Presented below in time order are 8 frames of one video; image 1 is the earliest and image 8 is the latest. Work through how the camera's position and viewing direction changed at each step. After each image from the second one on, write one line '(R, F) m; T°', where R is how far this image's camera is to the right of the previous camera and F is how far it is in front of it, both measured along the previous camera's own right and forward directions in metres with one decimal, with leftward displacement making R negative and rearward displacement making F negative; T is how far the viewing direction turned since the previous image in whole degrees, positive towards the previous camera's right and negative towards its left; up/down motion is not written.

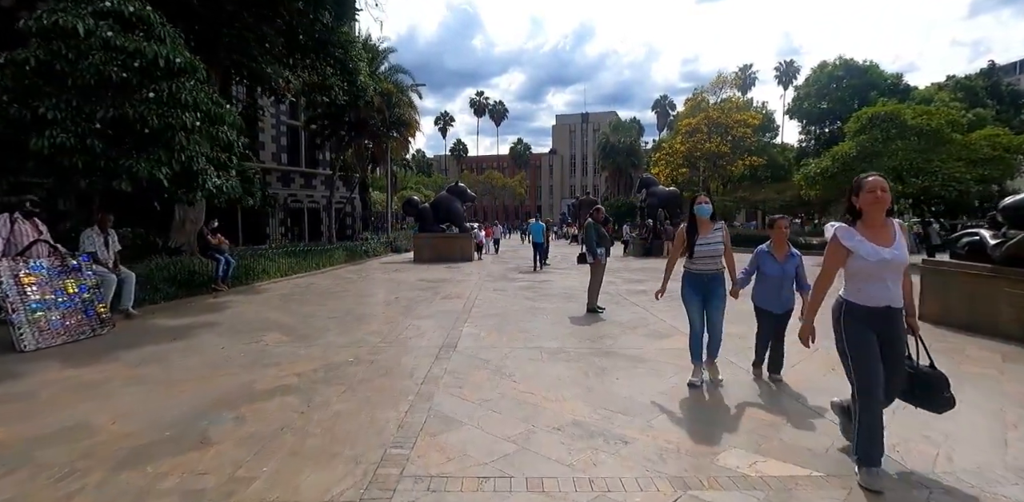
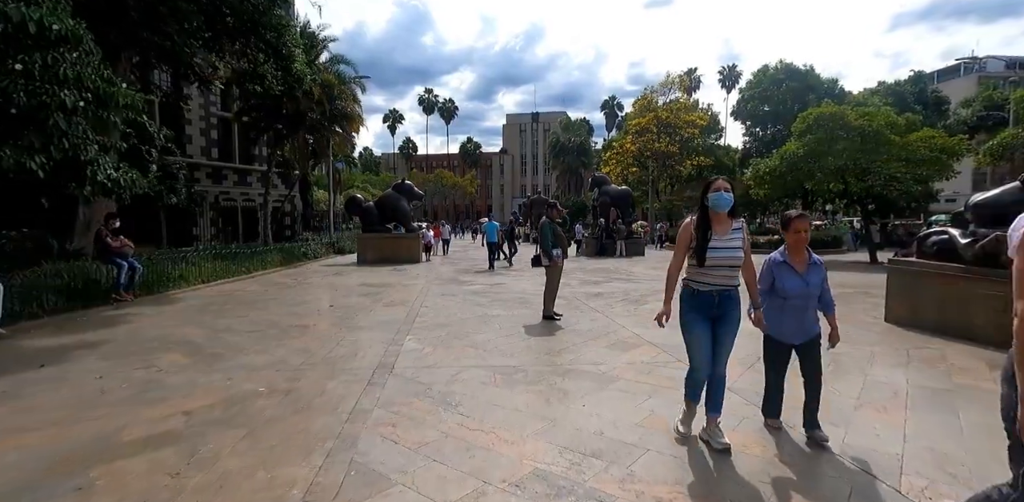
(0.0, +0.8) m; +5°
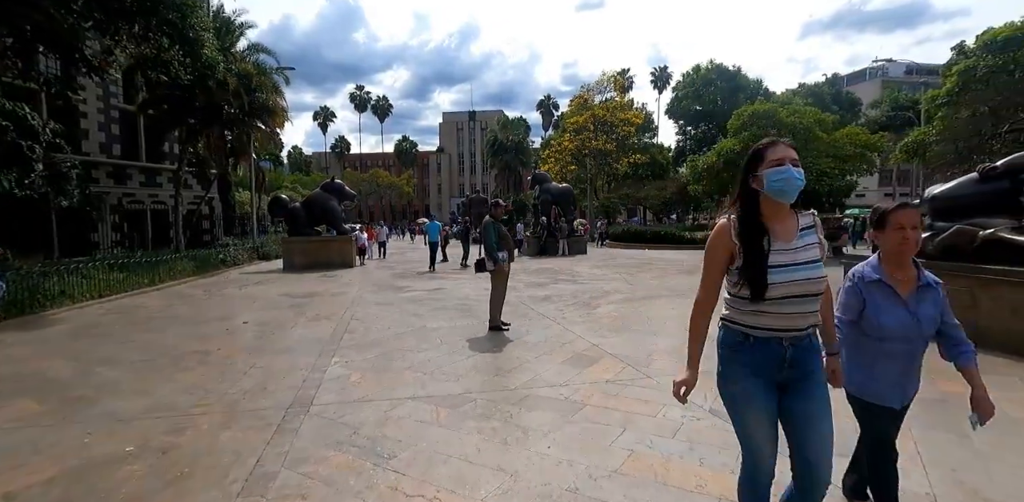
(0.0, +0.8) m; +6°
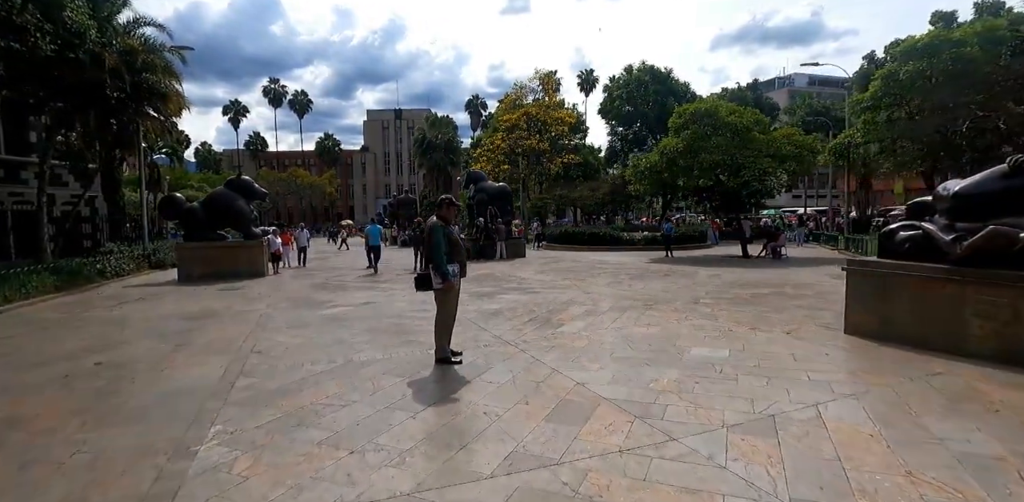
(-0.3, +1.6) m; +8°
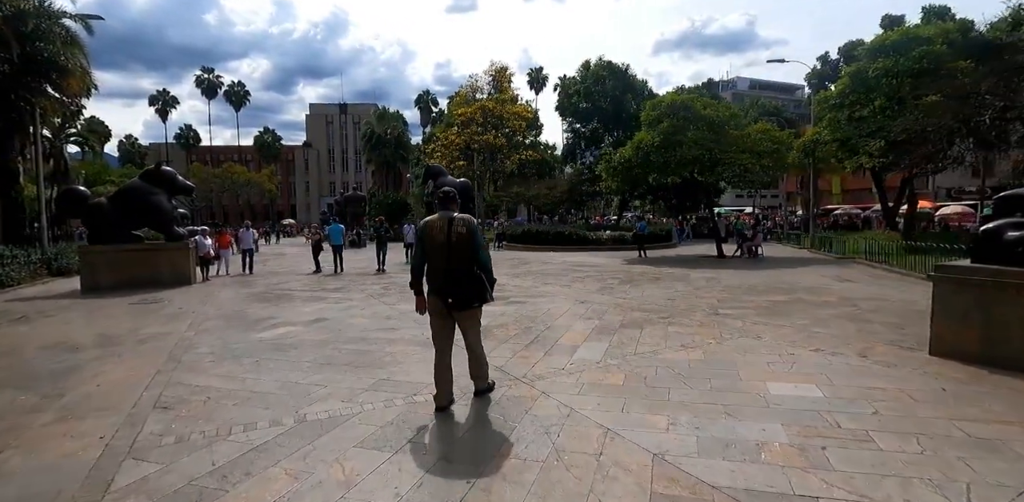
(-0.6, +1.7) m; +6°
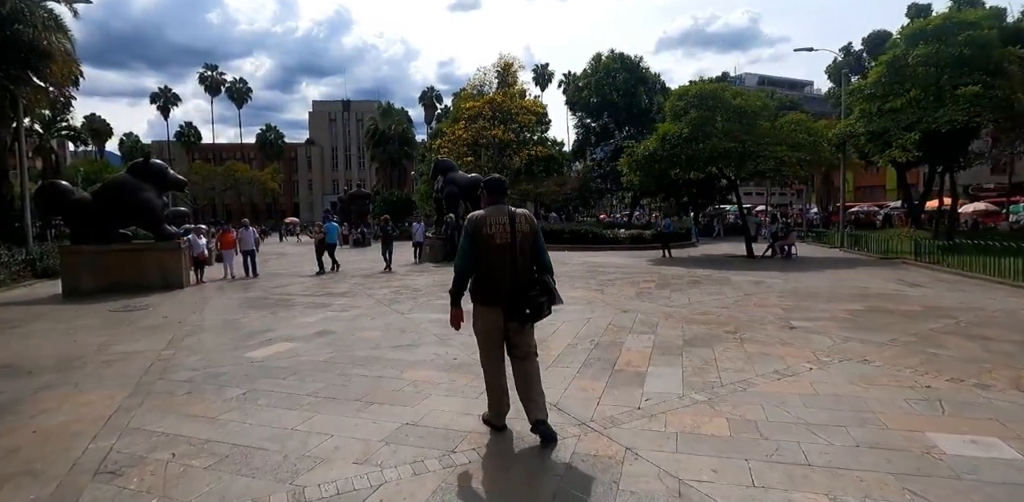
(-0.4, +1.2) m; 0°
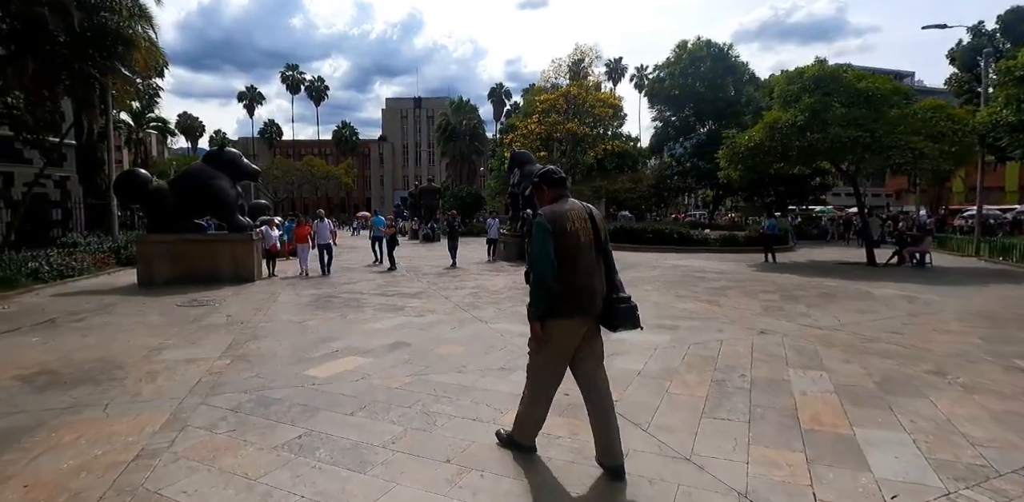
(-0.6, +1.3) m; -7°
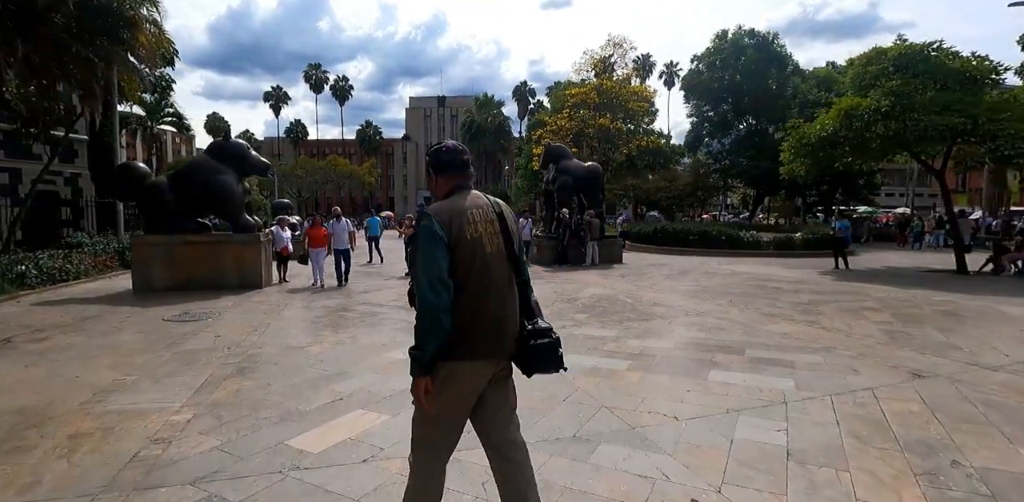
(-0.4, +1.6) m; -2°
